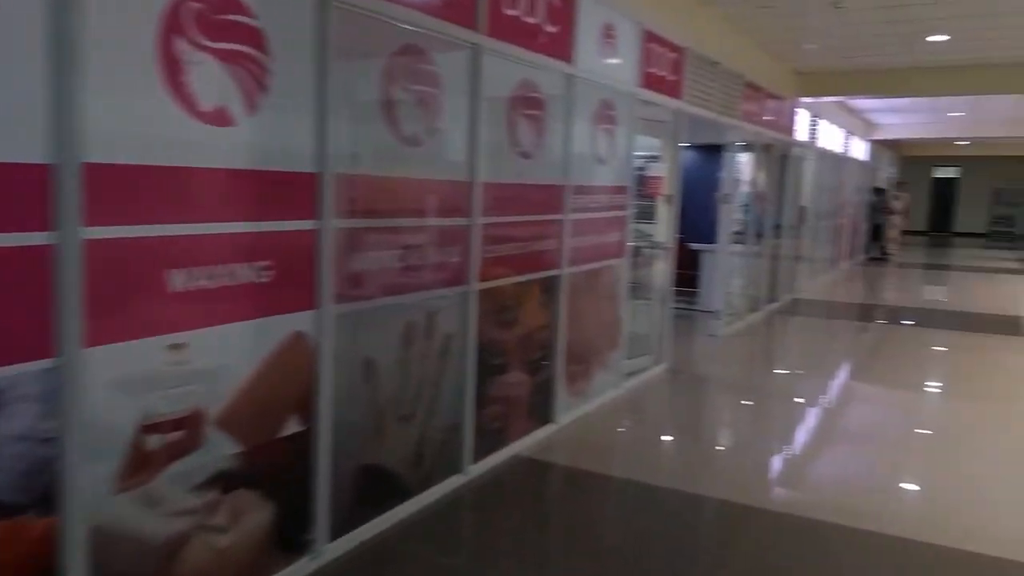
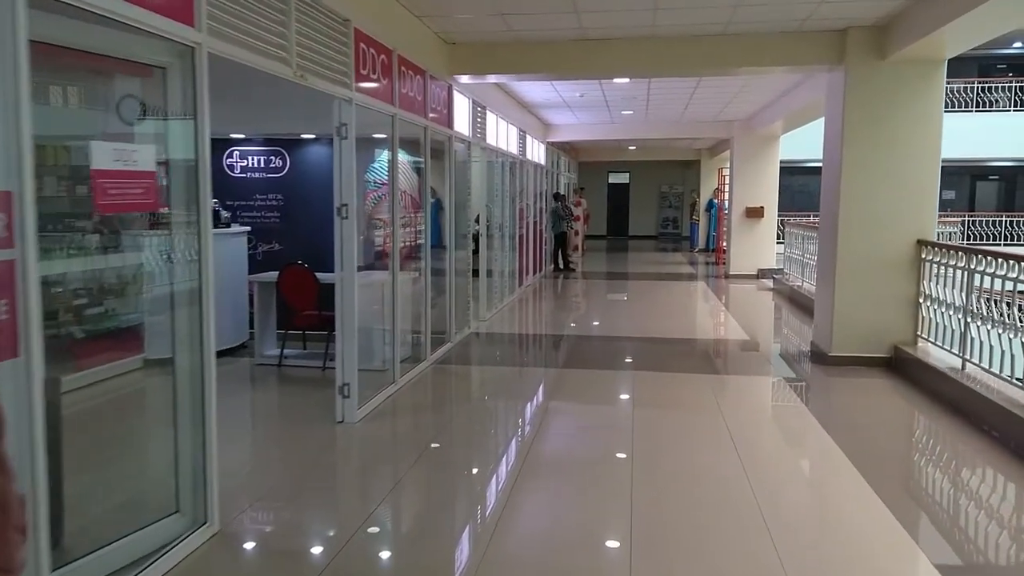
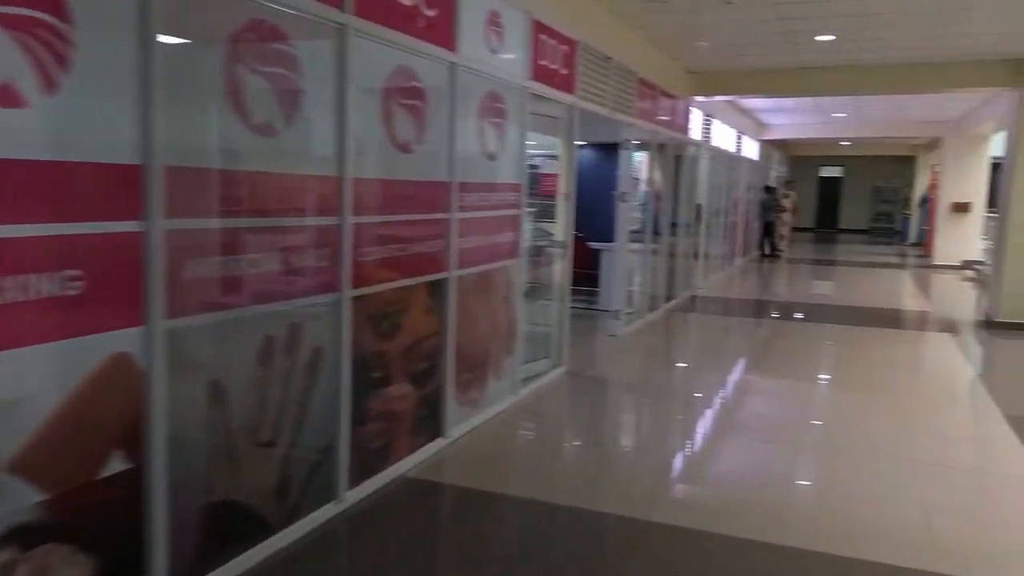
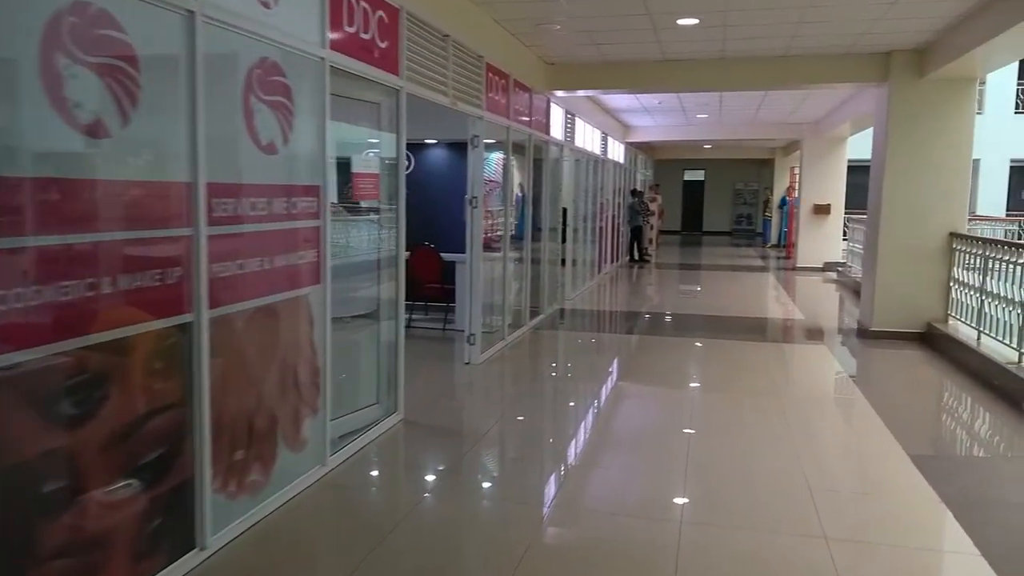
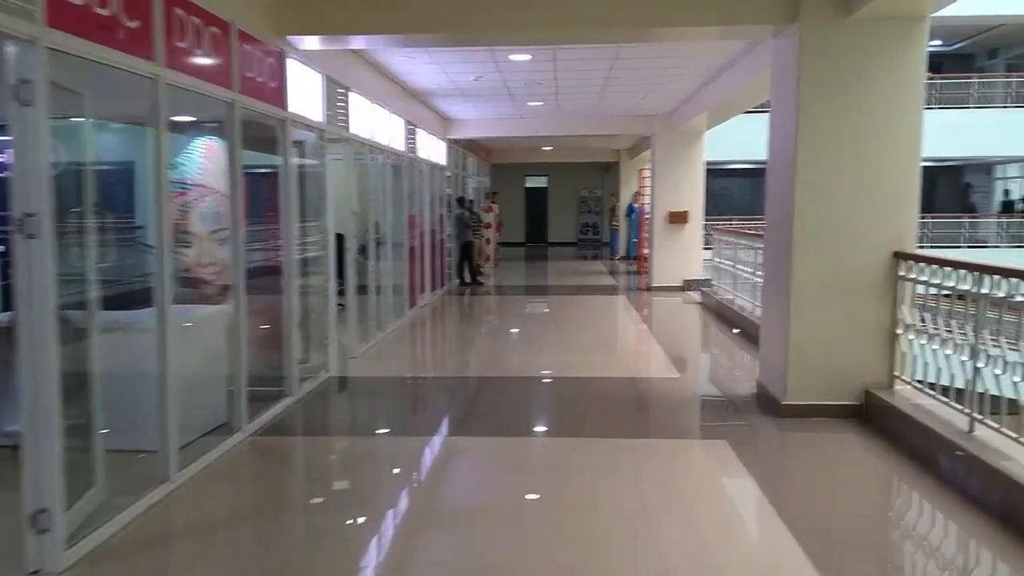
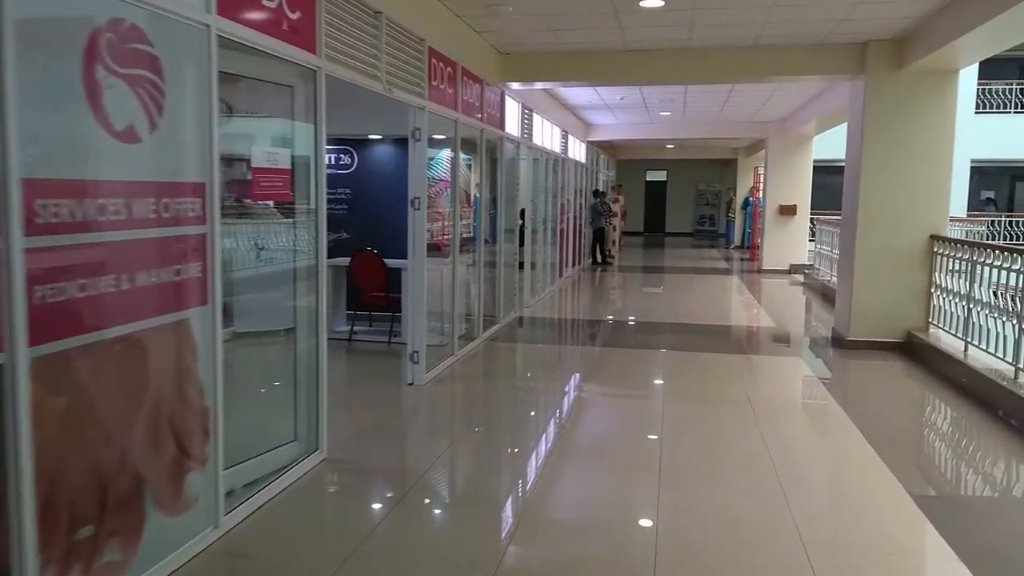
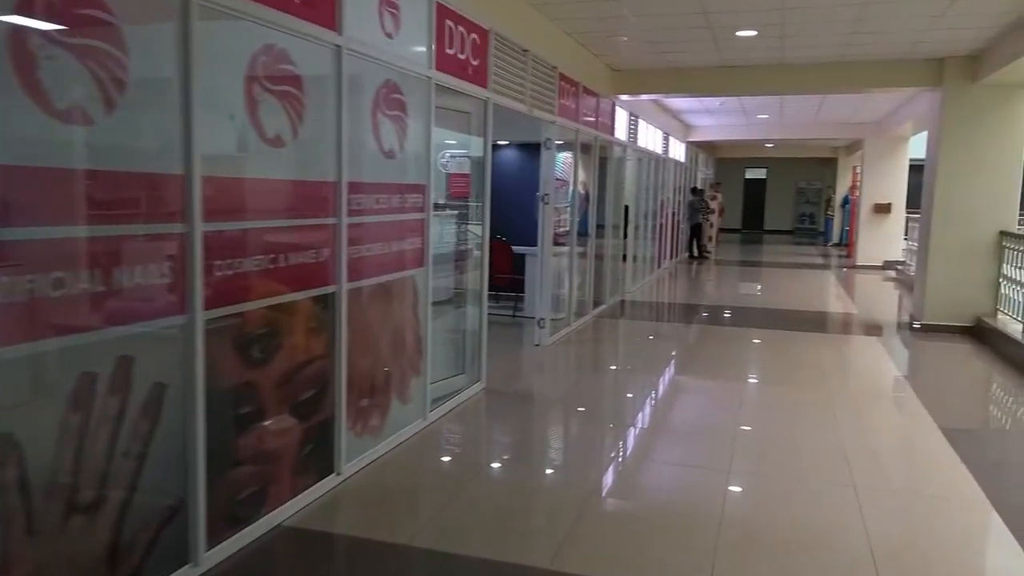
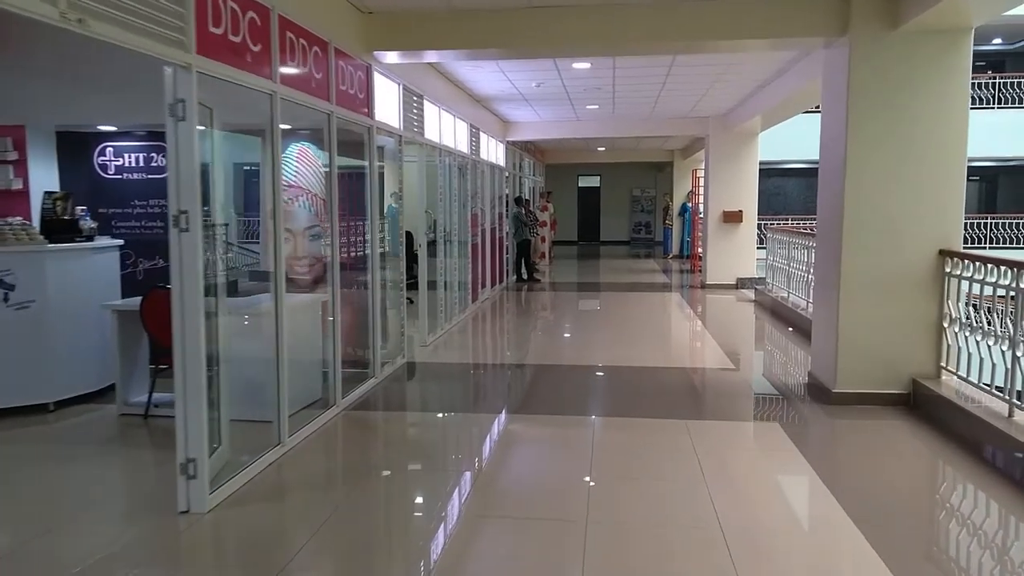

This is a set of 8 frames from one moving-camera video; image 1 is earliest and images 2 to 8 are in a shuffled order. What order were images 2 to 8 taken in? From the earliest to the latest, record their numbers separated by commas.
3, 7, 4, 6, 2, 8, 5
